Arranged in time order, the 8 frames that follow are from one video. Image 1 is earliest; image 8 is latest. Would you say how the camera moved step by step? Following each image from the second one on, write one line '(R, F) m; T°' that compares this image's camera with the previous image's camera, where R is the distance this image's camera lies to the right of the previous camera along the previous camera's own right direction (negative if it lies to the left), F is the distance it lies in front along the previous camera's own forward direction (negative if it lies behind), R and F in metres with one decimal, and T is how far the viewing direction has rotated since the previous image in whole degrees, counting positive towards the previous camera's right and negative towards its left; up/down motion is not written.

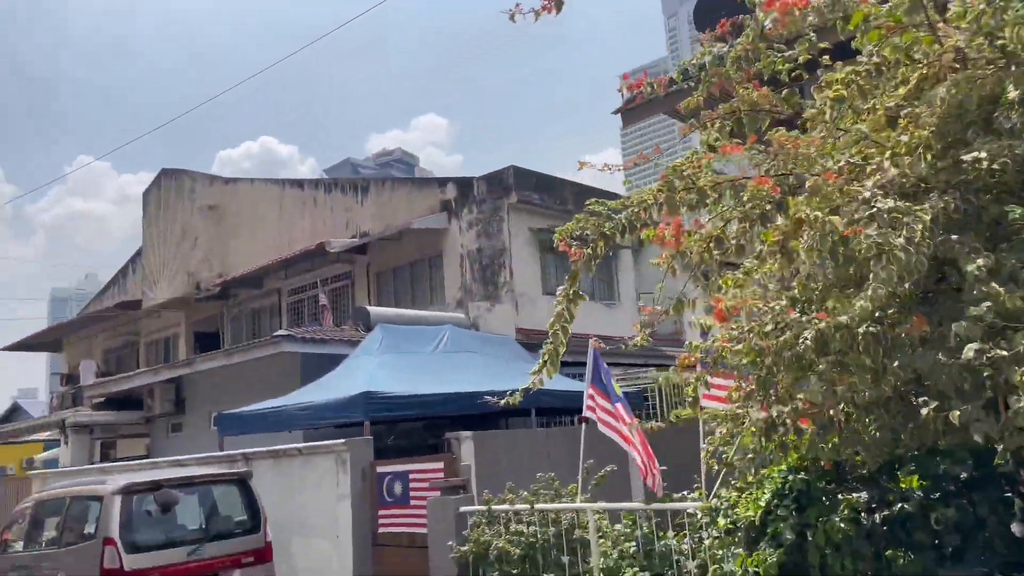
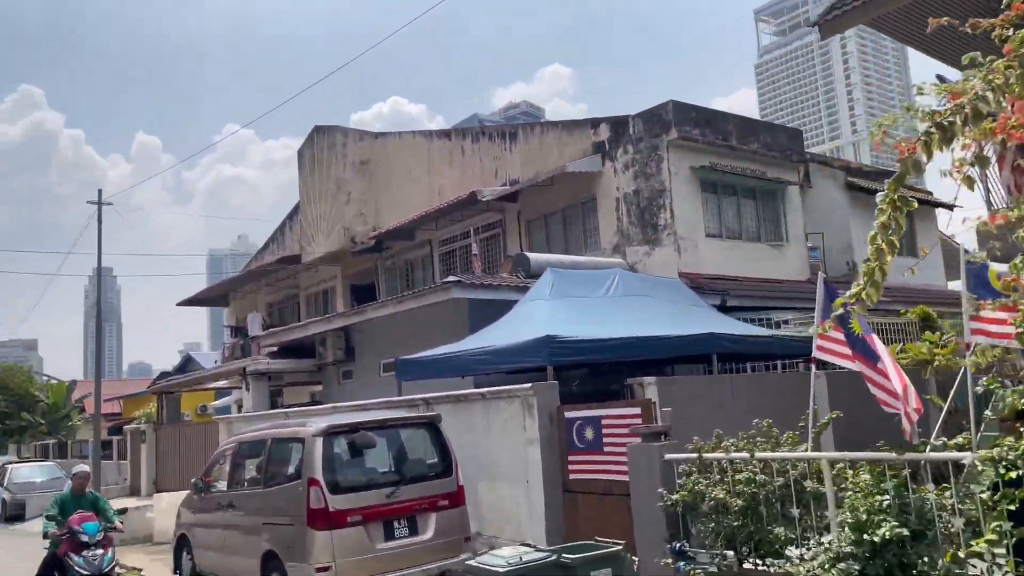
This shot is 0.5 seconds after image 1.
(-0.6, +0.4) m; -9°
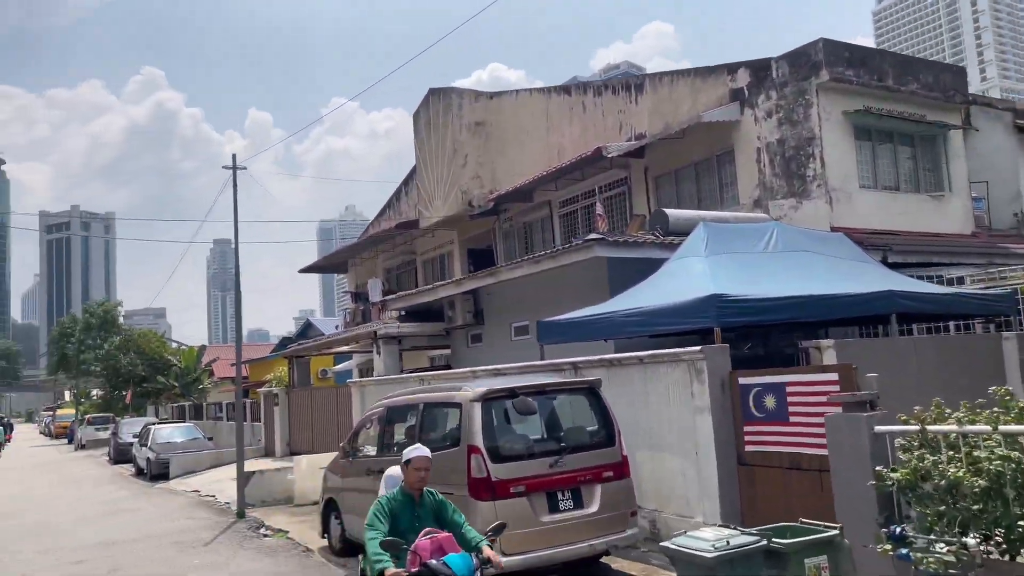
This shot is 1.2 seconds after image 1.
(-0.6, +0.6) m; -7°
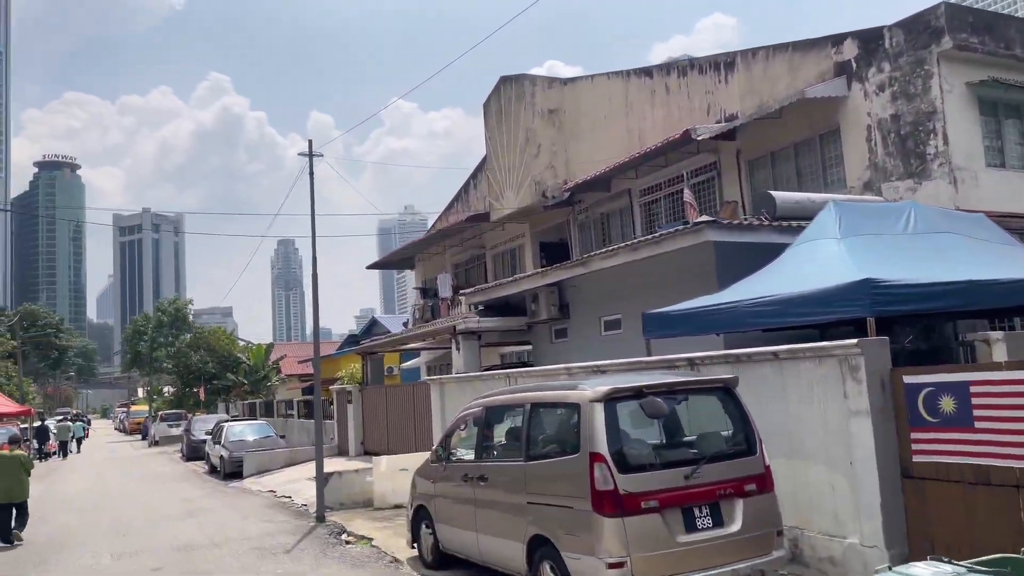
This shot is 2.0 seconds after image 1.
(-0.5, +0.8) m; -4°
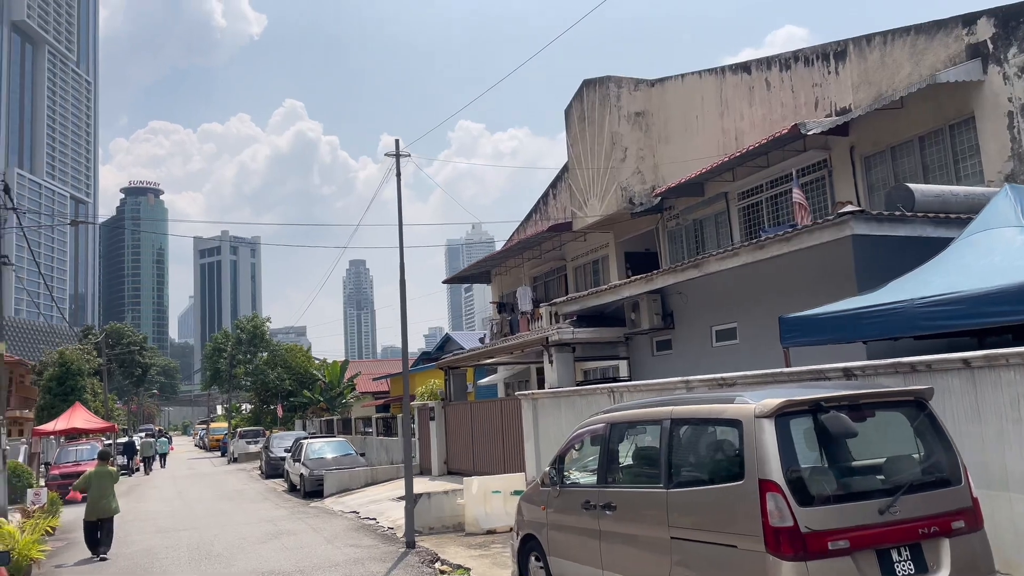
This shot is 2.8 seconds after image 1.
(-0.5, +0.9) m; -5°
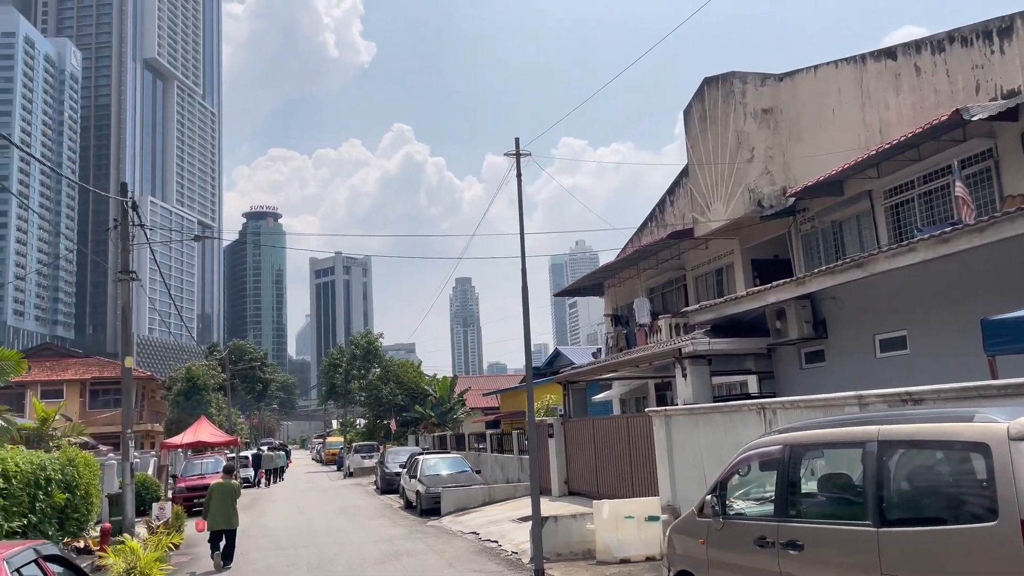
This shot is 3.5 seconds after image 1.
(-0.3, +0.8) m; -7°
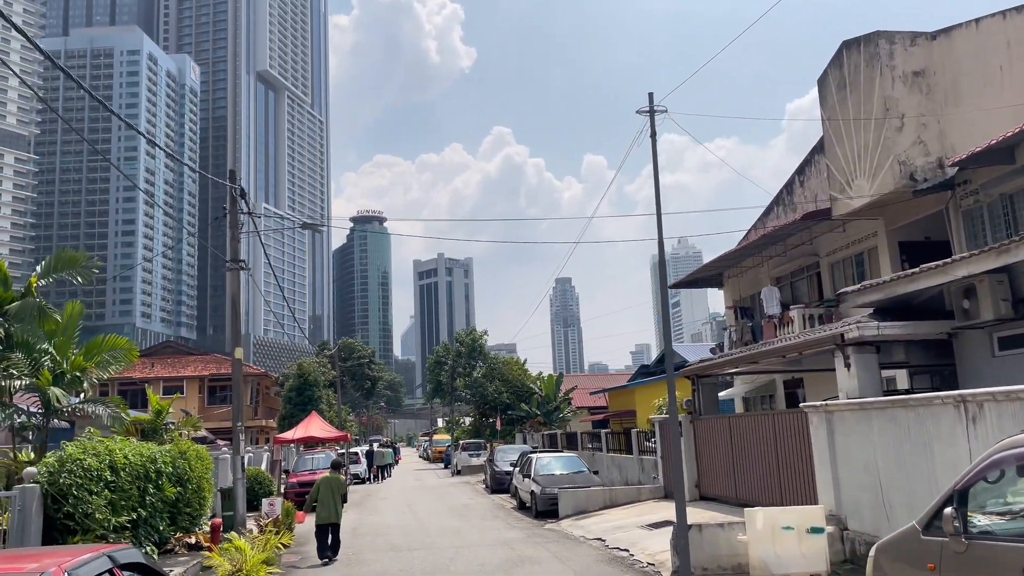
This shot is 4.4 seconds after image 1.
(-0.4, +1.2) m; -7°
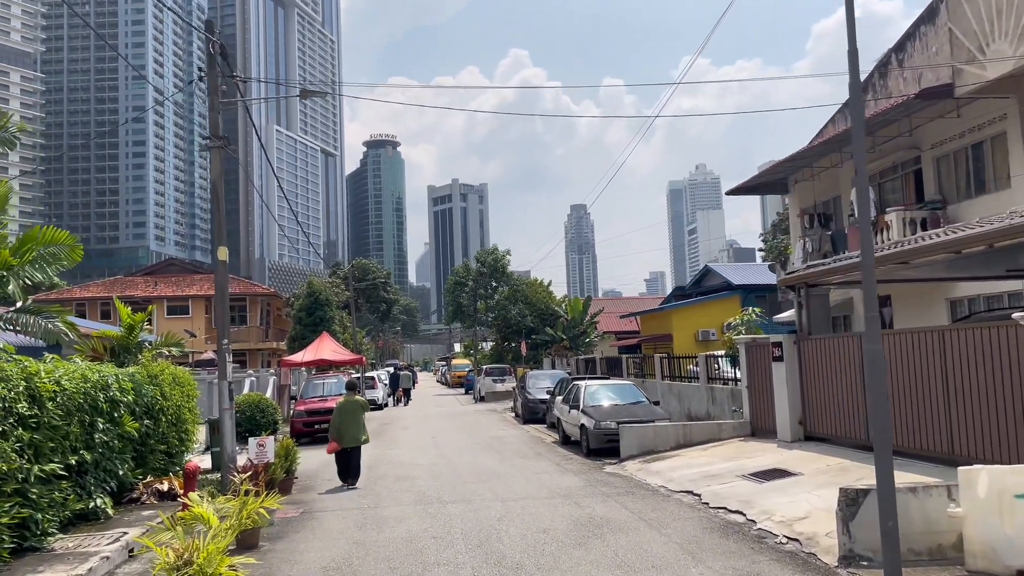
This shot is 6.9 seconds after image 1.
(-0.6, +3.2) m; -1°
